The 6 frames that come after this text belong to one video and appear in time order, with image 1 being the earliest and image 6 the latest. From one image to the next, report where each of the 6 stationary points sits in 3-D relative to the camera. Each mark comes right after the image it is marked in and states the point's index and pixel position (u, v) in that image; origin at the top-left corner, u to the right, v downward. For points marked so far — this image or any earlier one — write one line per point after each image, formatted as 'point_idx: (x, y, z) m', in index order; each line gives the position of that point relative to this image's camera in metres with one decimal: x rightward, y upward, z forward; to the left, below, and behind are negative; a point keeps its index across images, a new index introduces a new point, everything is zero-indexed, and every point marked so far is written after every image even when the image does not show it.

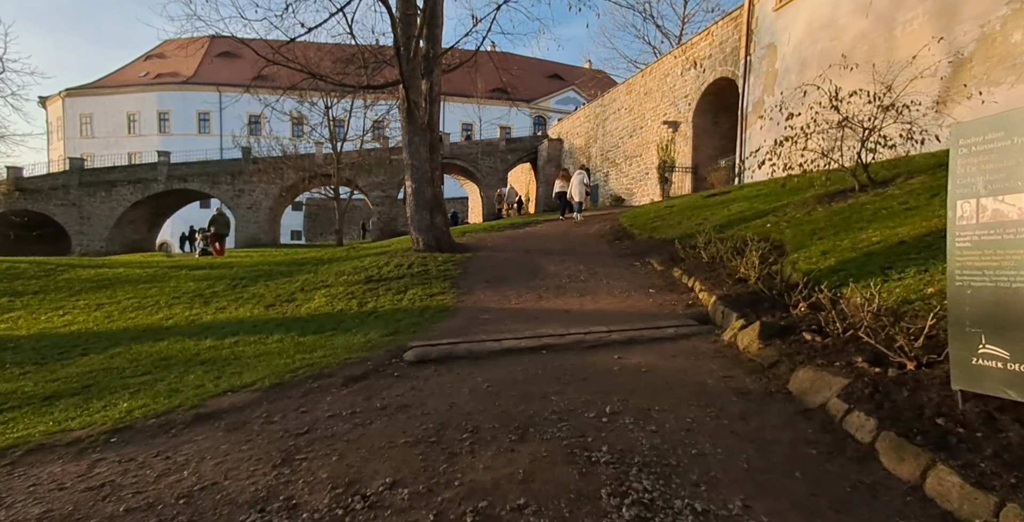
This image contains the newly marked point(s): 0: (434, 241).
0: (-1.7, +0.4, +12.8) m
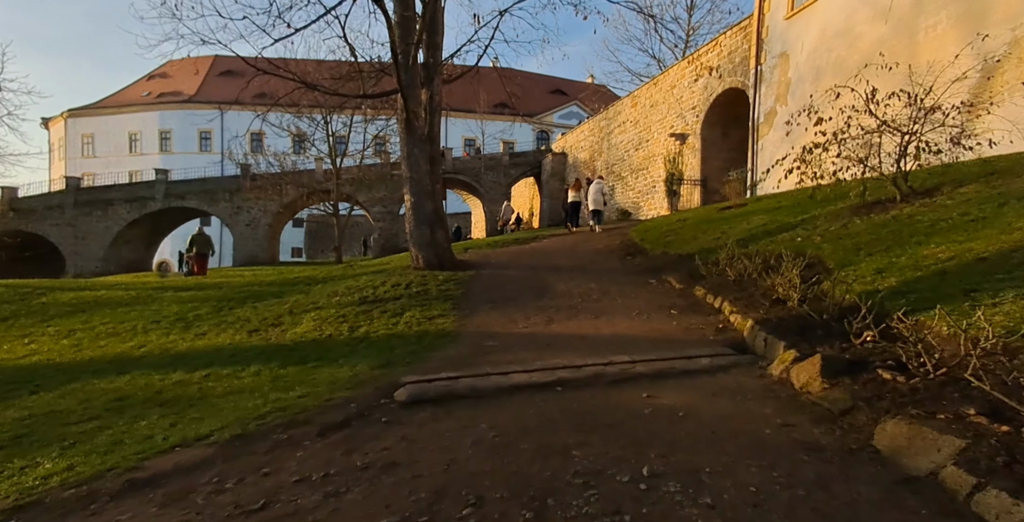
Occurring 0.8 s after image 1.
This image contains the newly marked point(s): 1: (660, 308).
0: (-1.6, +0.1, +12.1) m
1: (+1.8, -0.6, +7.2) m
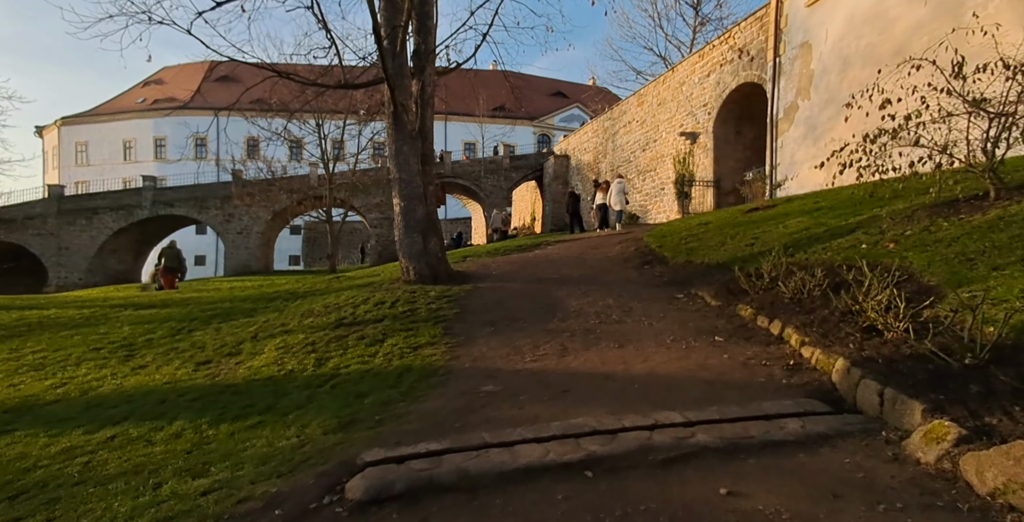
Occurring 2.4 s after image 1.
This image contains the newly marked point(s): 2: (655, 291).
0: (-1.5, -0.1, +10.7) m
1: (+1.8, -0.7, +5.8) m
2: (+2.0, -0.5, +8.5) m
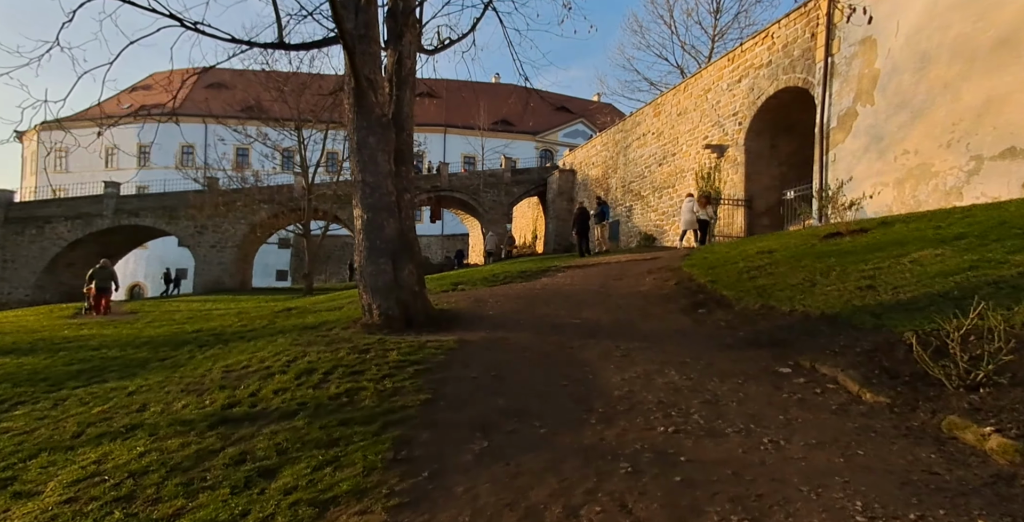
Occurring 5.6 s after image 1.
0: (-1.5, -0.6, +7.7) m
1: (+1.9, -1.1, +2.8) m
2: (+2.1, -0.9, +5.5) m
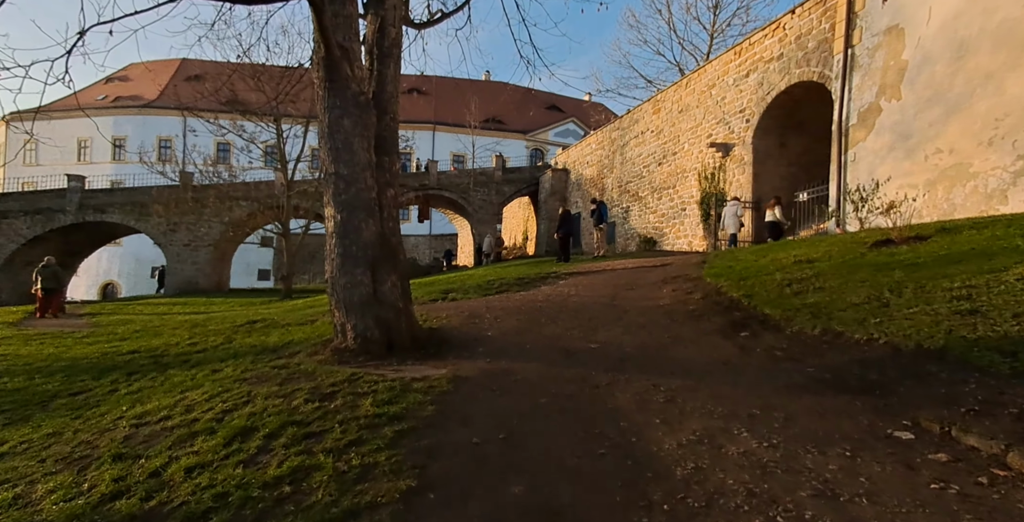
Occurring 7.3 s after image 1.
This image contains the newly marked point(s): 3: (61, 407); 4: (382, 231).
0: (-1.4, -0.7, +6.3) m
1: (+2.0, -1.2, +1.4) m
2: (+2.2, -1.1, +4.1) m
3: (-3.8, -1.3, +5.1) m
4: (-1.4, +0.3, +6.3) m
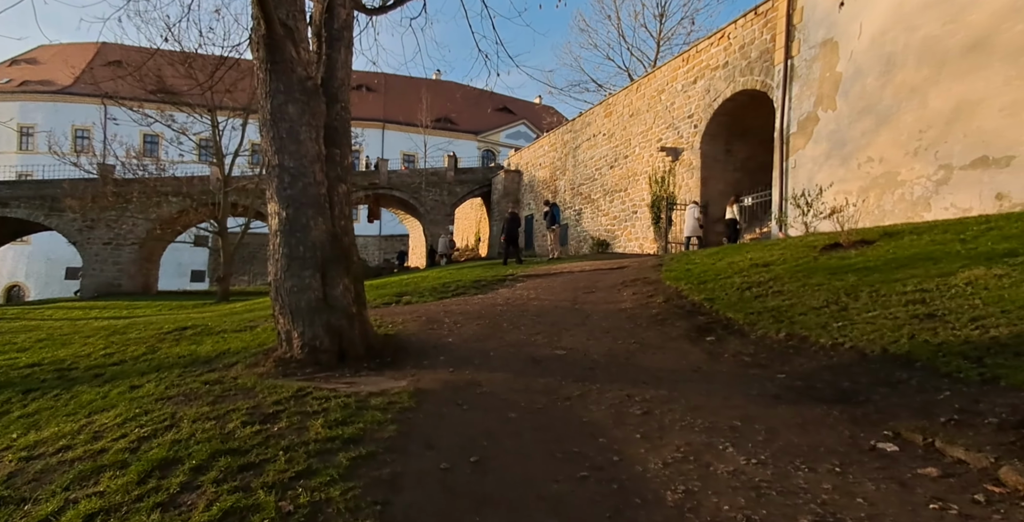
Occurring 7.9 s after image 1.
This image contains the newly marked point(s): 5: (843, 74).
0: (-1.8, -0.7, +5.8) m
1: (+2.0, -1.3, +1.2) m
2: (+2.0, -1.1, +4.0) m
3: (-4.1, -1.3, +4.4) m
4: (-1.8, +0.3, +5.8) m
5: (+7.5, +4.1, +12.7) m
